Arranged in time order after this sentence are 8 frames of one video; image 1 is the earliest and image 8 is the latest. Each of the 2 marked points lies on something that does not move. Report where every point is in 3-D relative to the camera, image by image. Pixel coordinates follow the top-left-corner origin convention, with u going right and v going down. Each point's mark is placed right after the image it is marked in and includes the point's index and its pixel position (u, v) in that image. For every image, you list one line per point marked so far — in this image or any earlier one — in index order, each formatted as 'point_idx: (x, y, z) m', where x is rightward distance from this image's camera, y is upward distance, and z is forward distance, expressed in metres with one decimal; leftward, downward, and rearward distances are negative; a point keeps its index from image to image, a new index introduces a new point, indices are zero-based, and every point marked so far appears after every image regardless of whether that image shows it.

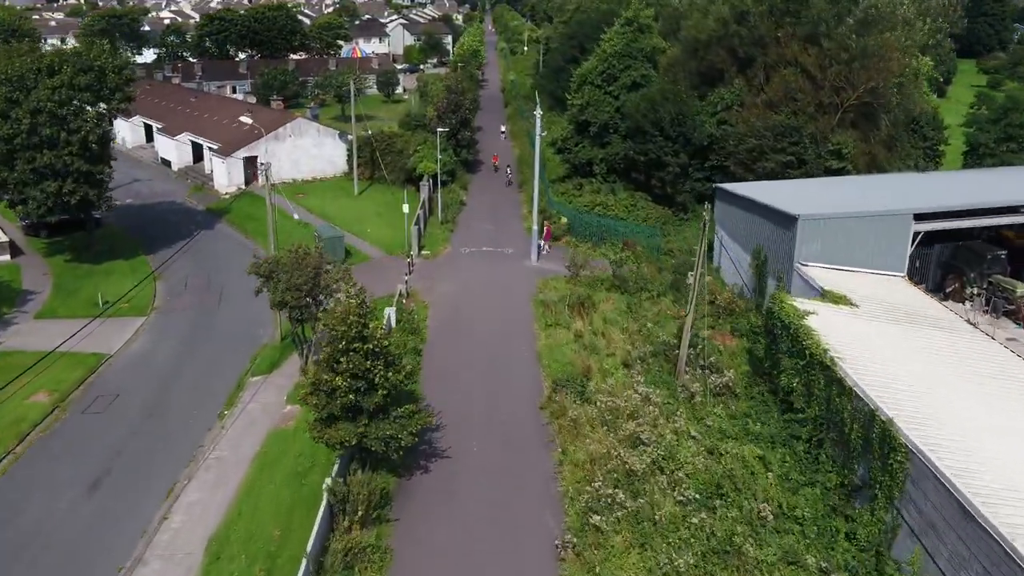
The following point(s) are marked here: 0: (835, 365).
0: (+7.1, -1.7, +16.6) m
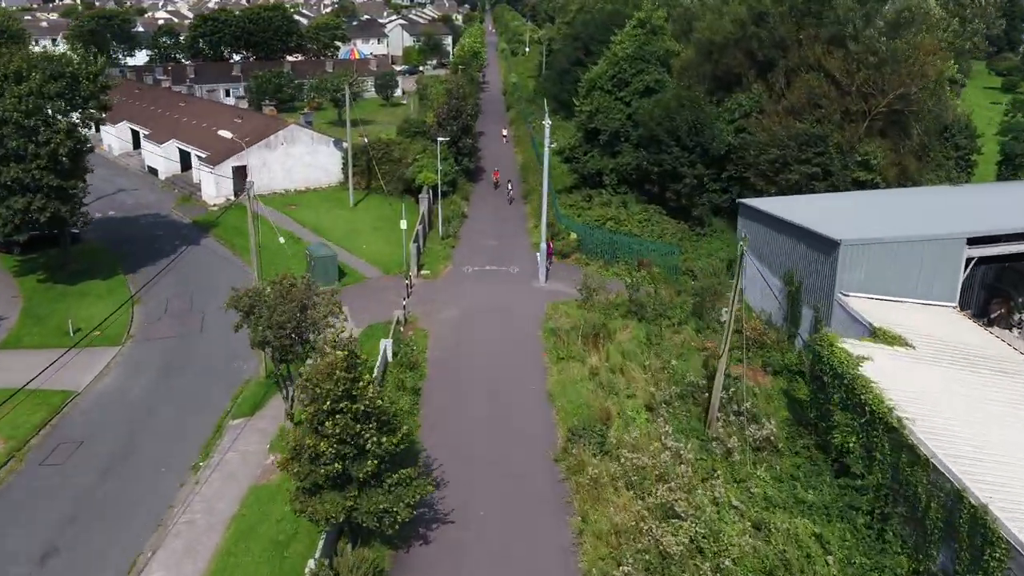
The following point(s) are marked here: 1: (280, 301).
0: (+7.4, -2.6, +14.2) m
1: (-5.9, -0.3, +19.3) m
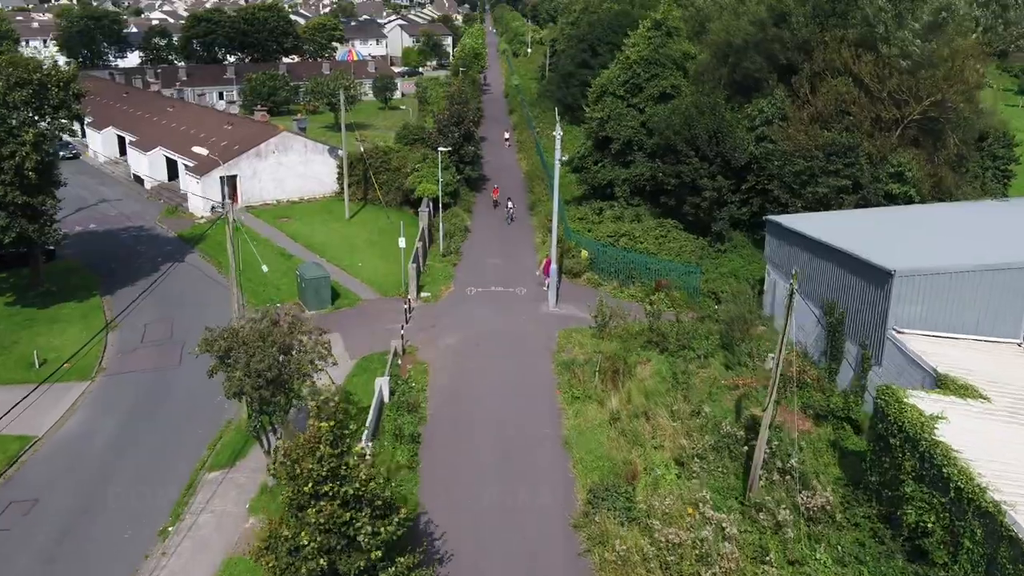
0: (+7.7, -3.5, +11.8) m
1: (-5.6, -1.2, +16.8) m
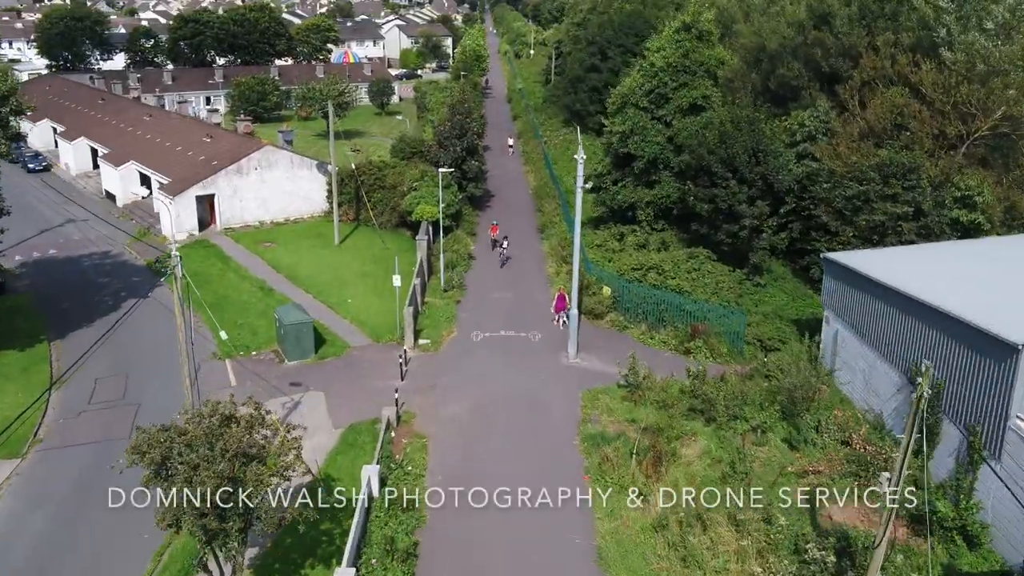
0: (+8.1, -5.1, +7.8) m
1: (-5.2, -2.8, +12.8) m
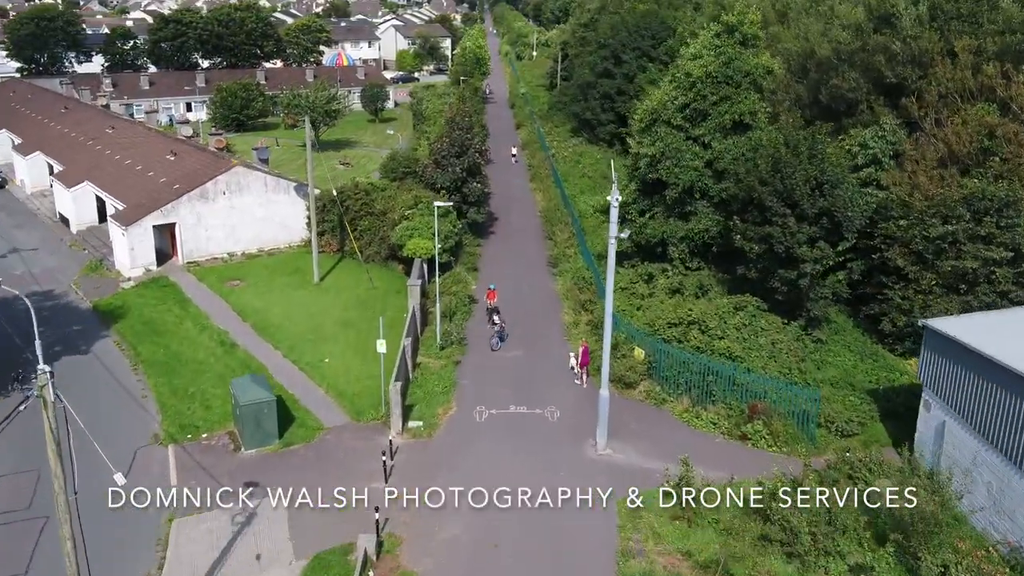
0: (+8.4, -6.9, +2.8) m
1: (-4.8, -4.6, +7.8) m
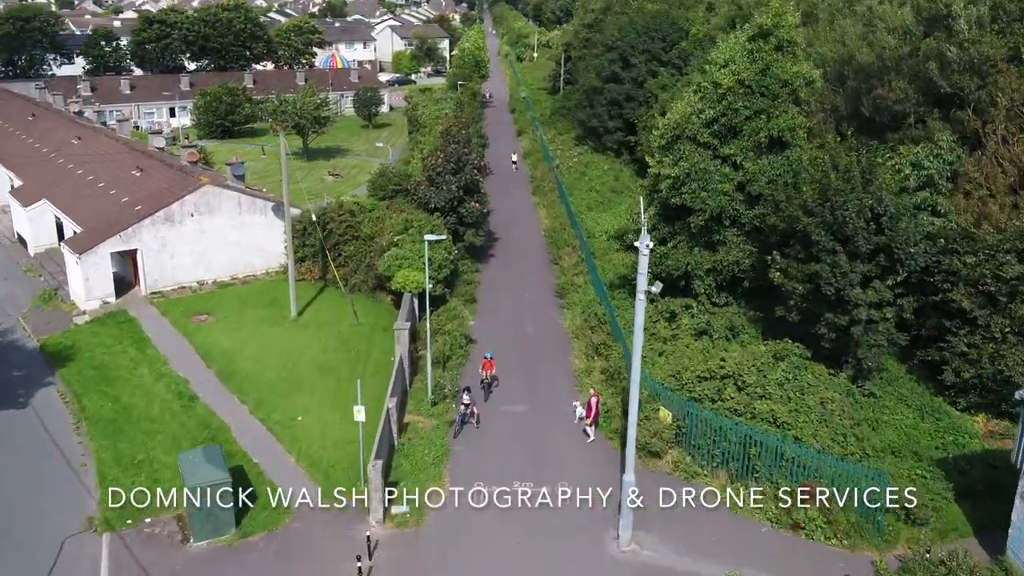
0: (+8.6, -8.2, -0.6) m
1: (-4.7, -5.9, +4.4) m
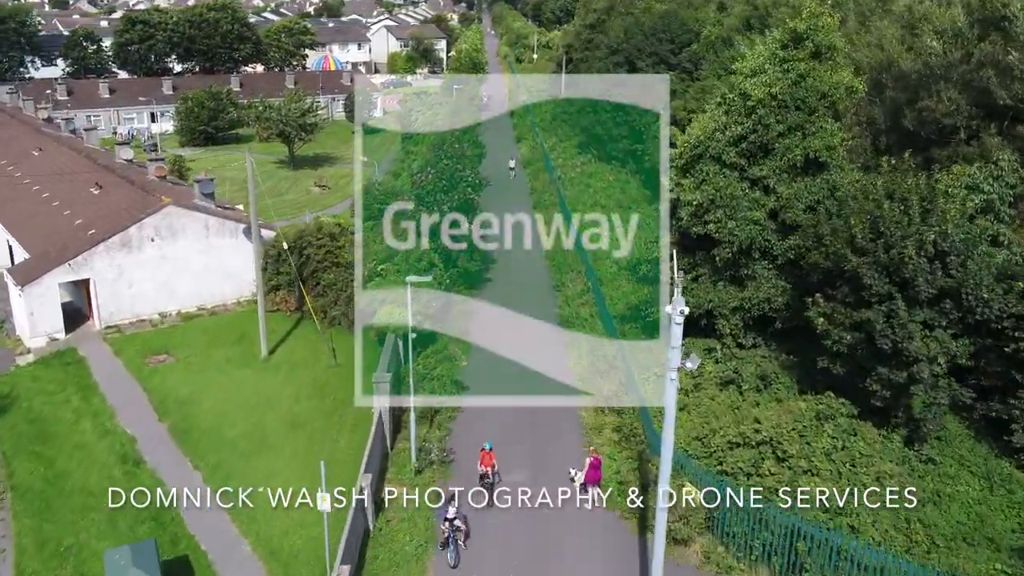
0: (+8.5, -9.3, -3.6) m
1: (-4.8, -7.0, +1.4) m
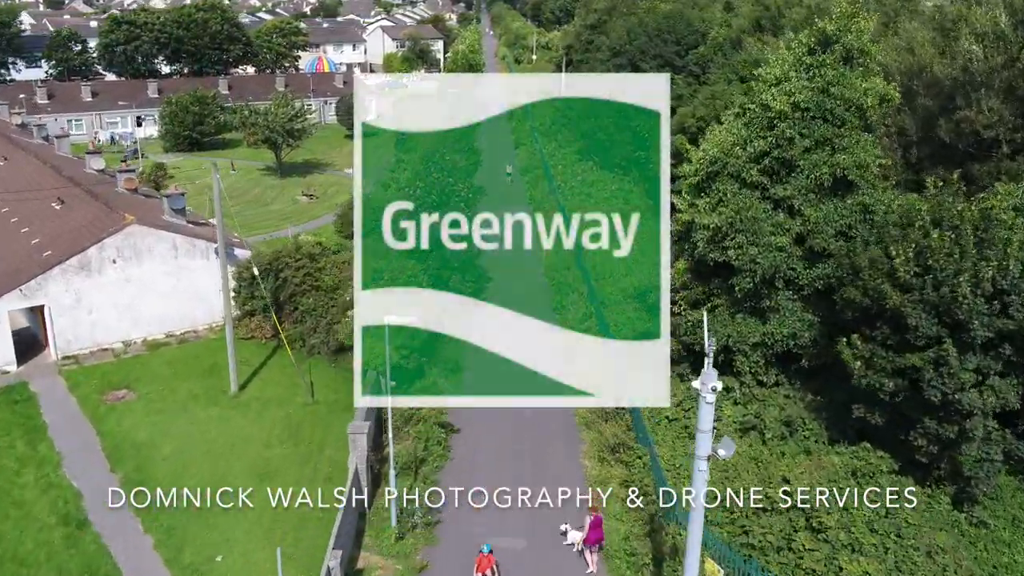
0: (+8.4, -10.2, -5.8) m
1: (-4.9, -7.9, -0.9) m
